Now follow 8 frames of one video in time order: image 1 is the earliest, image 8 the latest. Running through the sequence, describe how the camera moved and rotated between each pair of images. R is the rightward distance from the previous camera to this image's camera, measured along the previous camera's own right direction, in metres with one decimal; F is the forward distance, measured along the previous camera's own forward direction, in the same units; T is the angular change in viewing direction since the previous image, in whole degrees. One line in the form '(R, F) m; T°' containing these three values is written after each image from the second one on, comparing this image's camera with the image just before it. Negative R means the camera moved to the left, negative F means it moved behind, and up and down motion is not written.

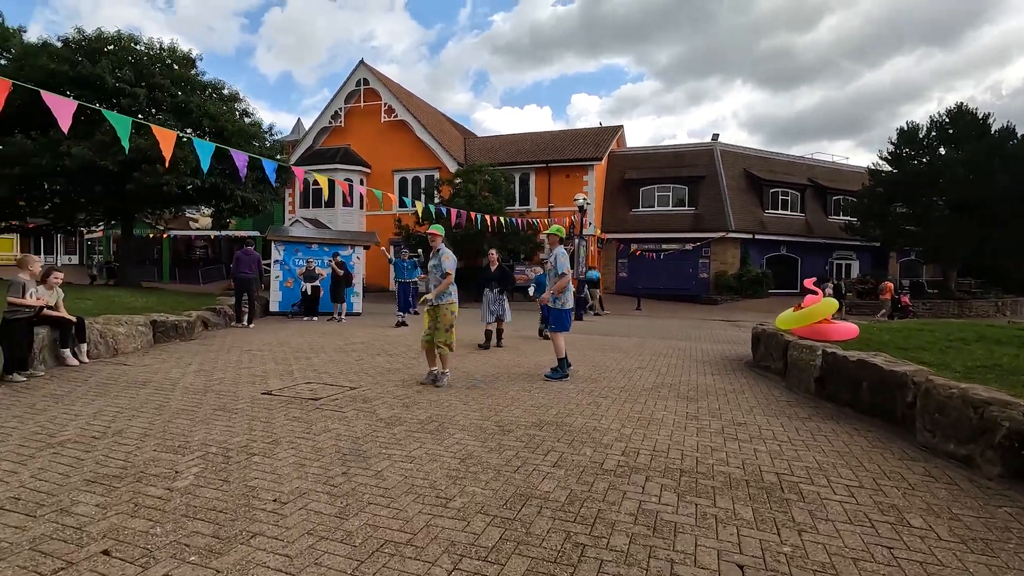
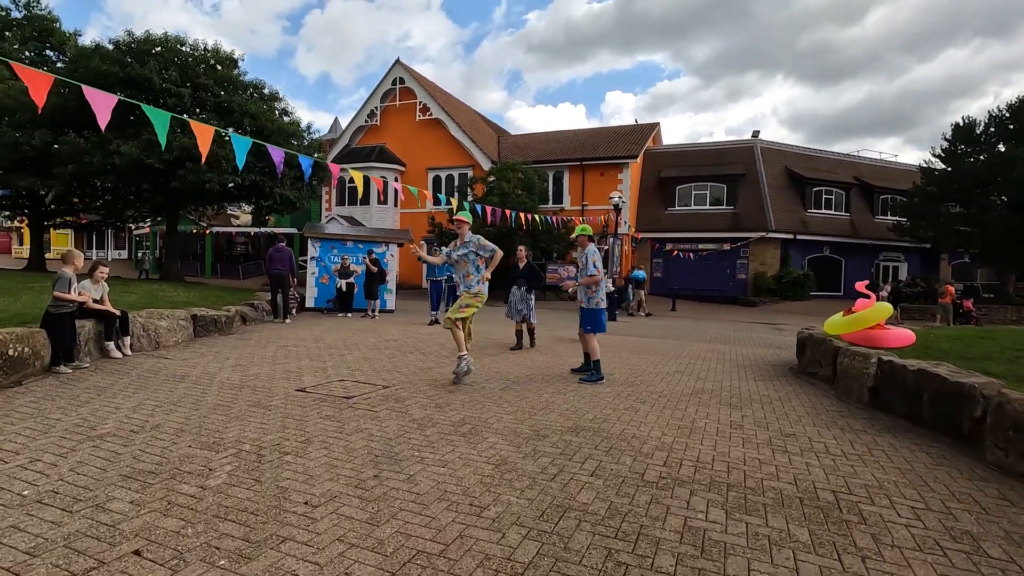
(-0.1, +0.2) m; -3°
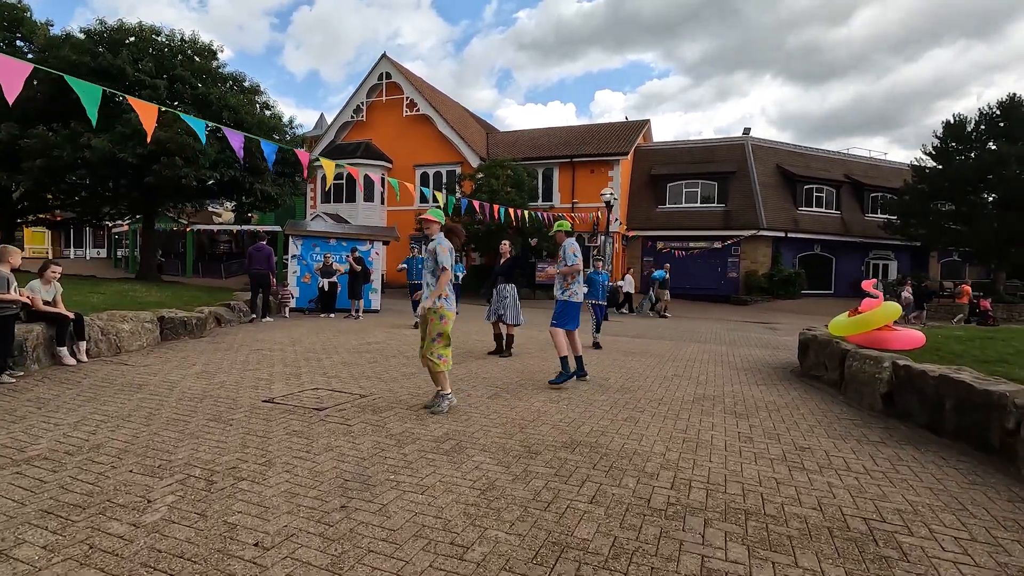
(0.0, +0.5) m; +1°
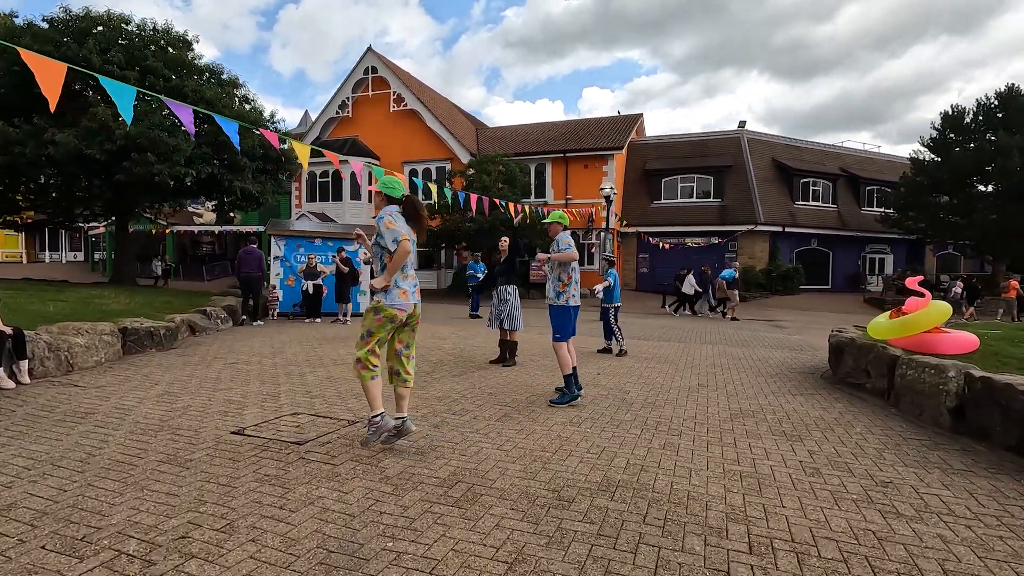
(-0.2, +0.8) m; +1°
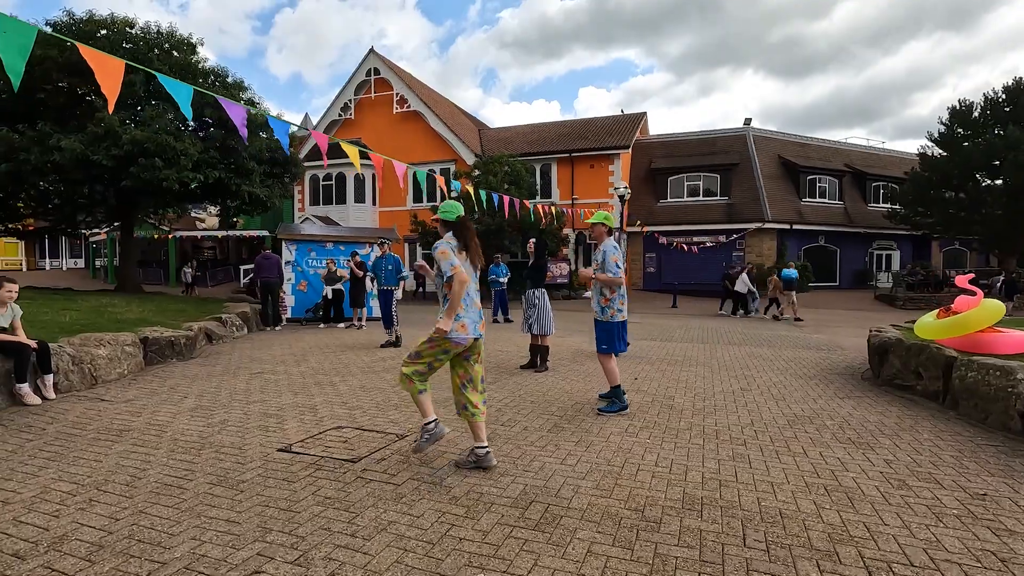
(-0.5, +0.2) m; 0°
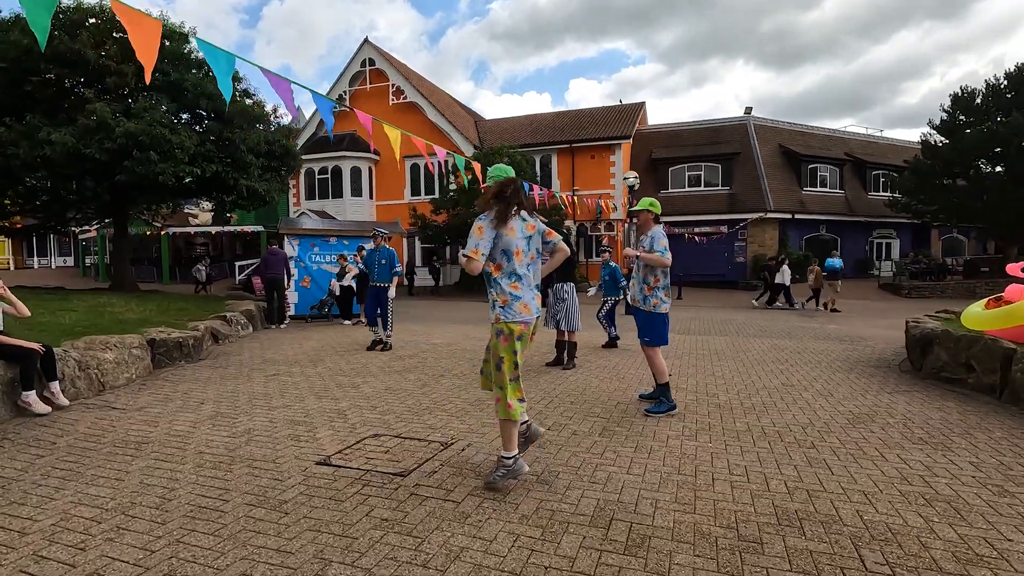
(-0.5, +0.4) m; +1°
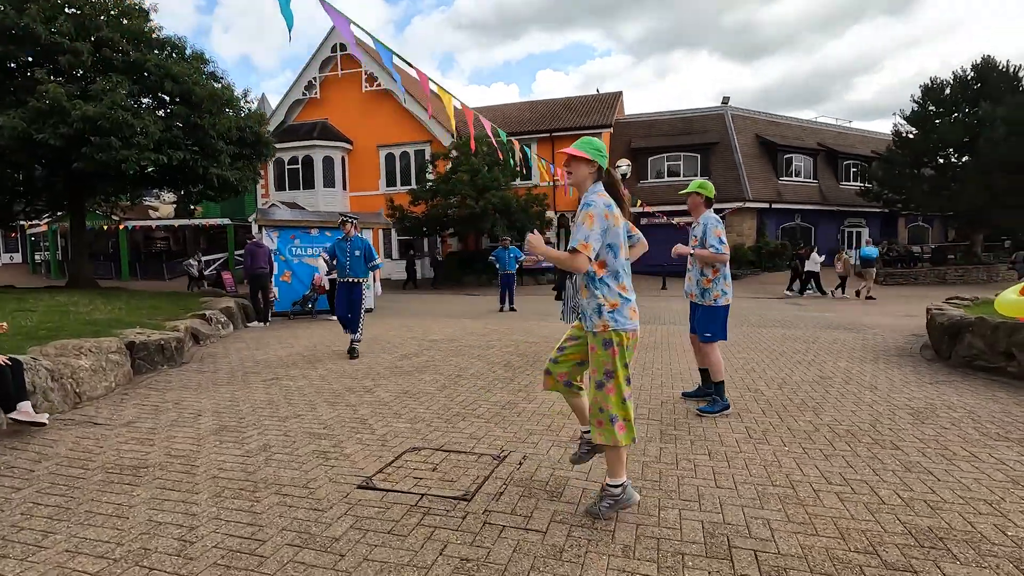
(-0.6, +0.5) m; +3°
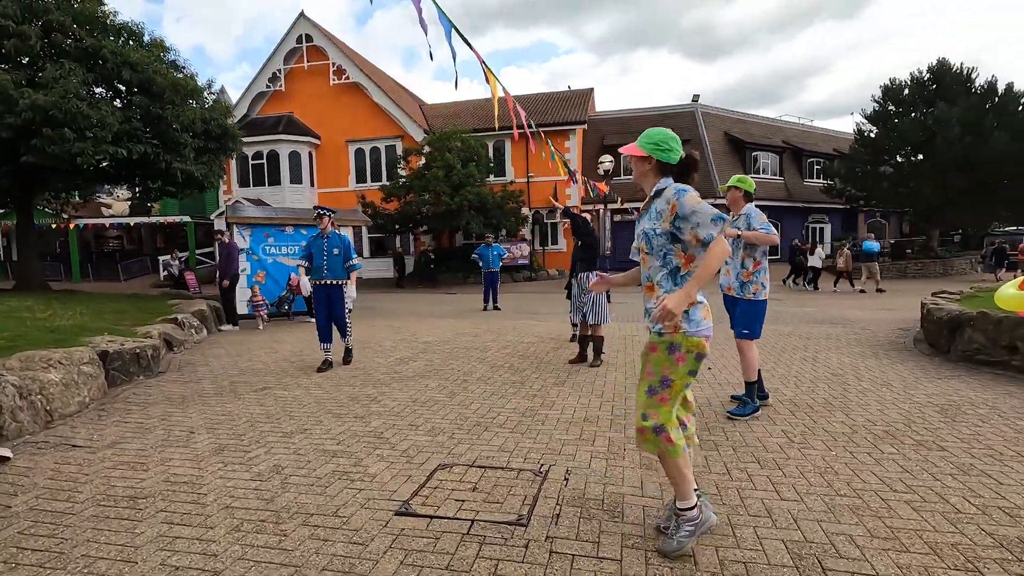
(-0.5, +0.3) m; +4°
